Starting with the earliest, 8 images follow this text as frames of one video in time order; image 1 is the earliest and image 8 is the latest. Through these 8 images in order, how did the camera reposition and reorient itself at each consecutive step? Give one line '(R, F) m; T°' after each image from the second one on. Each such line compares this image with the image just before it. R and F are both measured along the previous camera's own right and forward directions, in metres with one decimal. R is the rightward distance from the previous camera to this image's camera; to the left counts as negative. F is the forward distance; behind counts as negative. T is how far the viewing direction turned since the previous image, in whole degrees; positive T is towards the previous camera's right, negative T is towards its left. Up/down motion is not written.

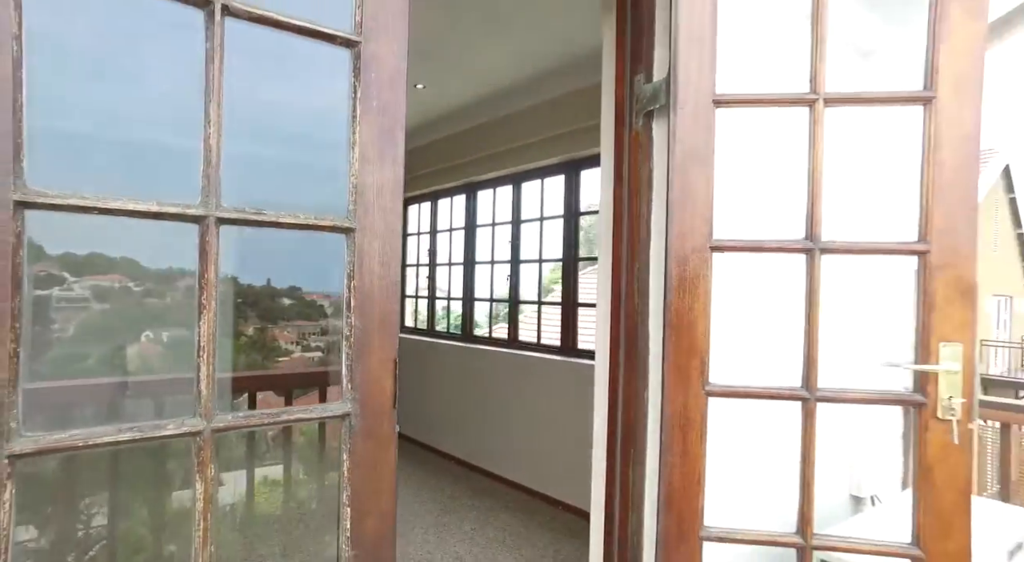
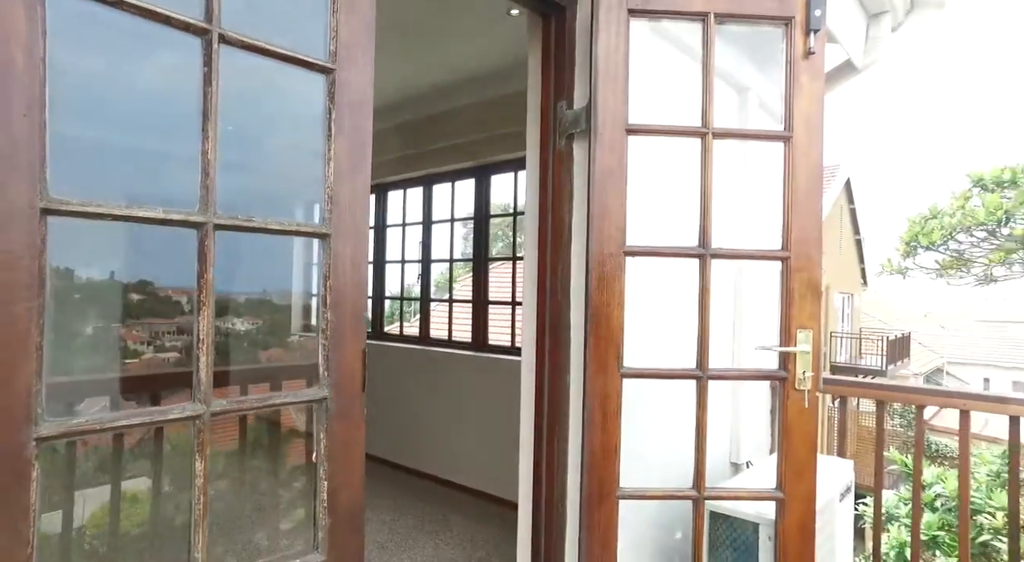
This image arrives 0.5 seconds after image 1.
(-0.1, -0.2) m; +10°
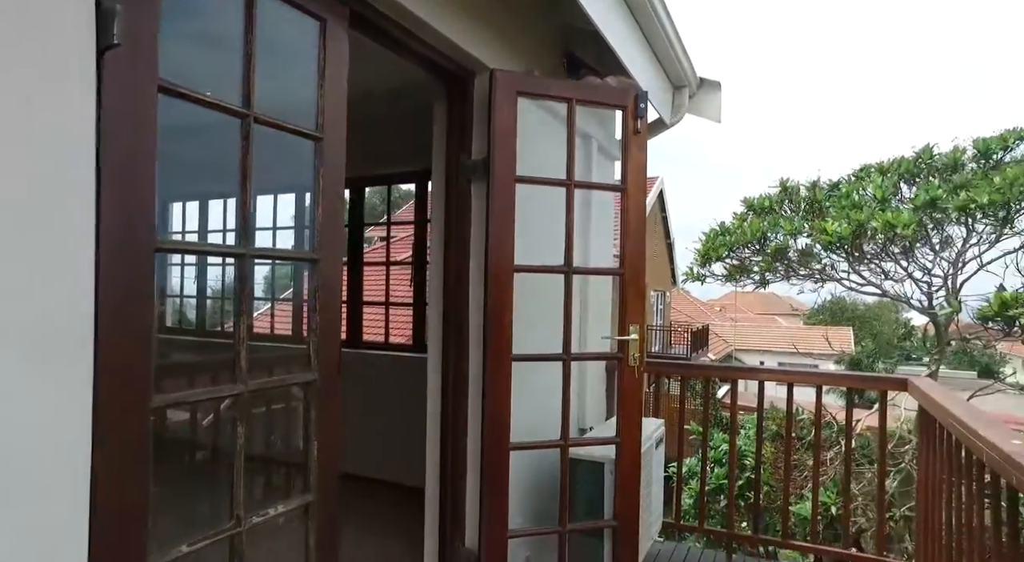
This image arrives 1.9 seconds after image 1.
(-0.3, -0.5) m; +15°
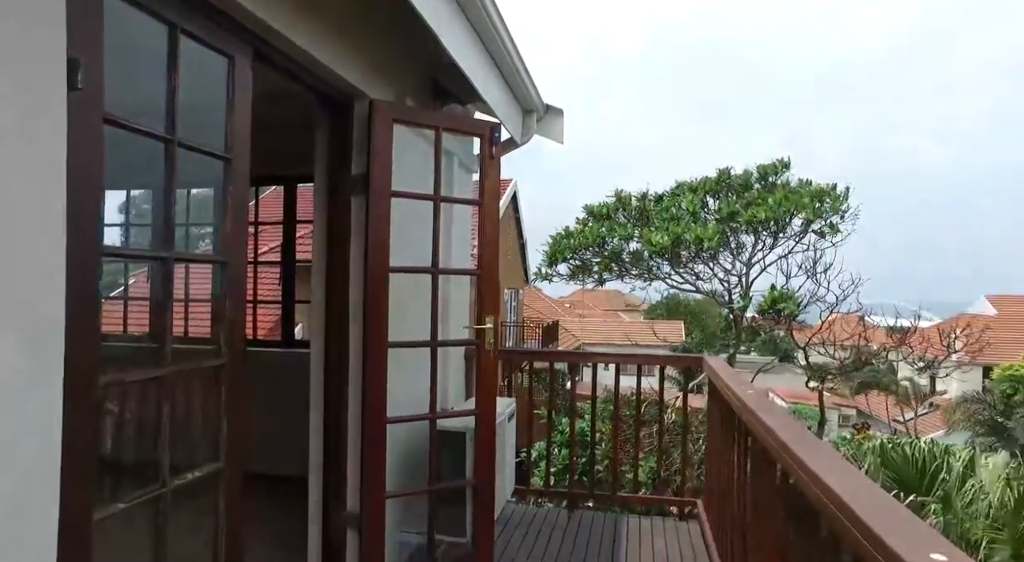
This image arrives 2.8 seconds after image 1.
(-0.1, -0.4) m; +13°
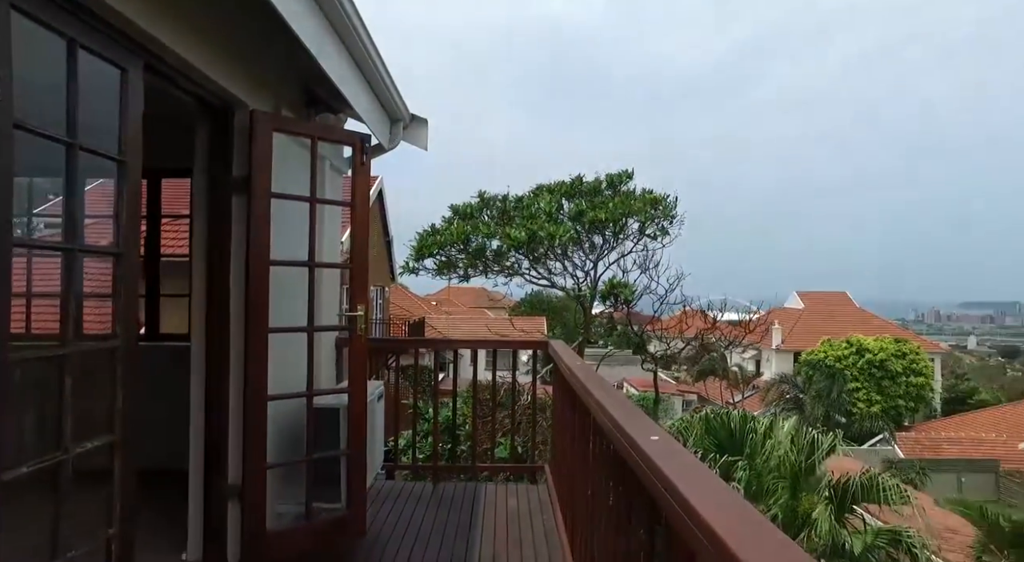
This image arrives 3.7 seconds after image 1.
(0.0, -0.4) m; +12°
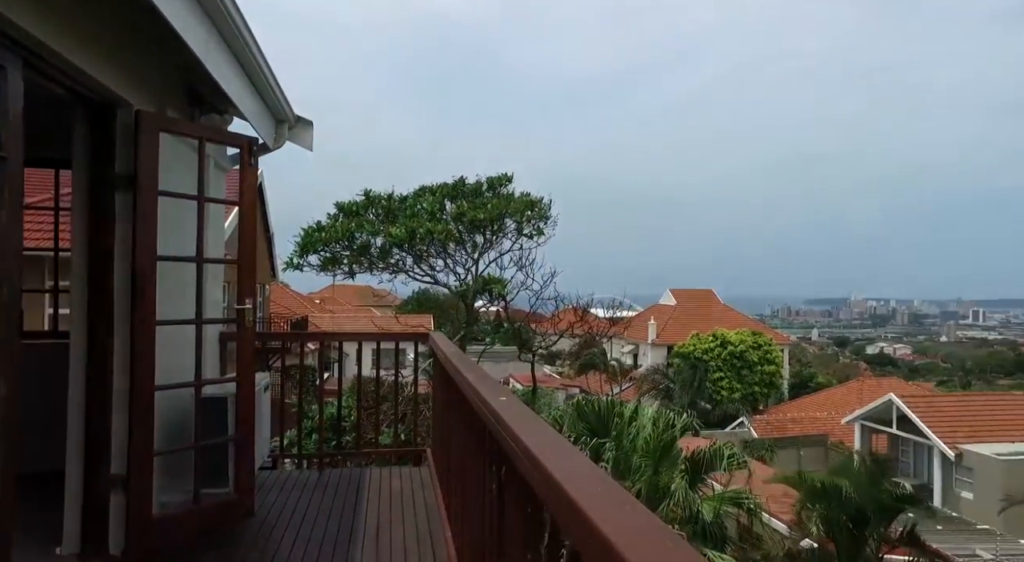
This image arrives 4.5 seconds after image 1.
(0.0, -0.3) m; +10°
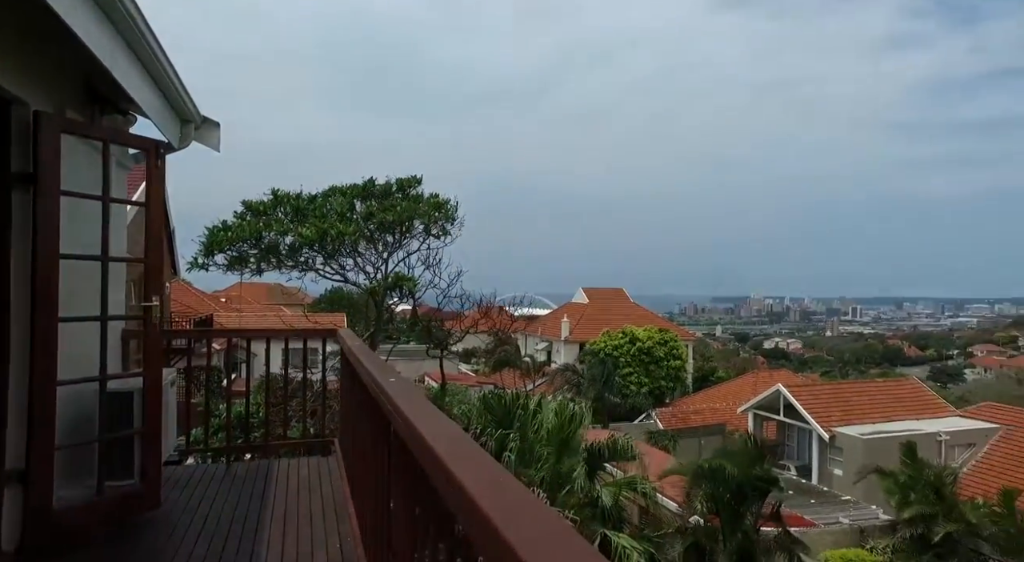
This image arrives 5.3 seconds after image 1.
(+0.1, -0.3) m; +7°
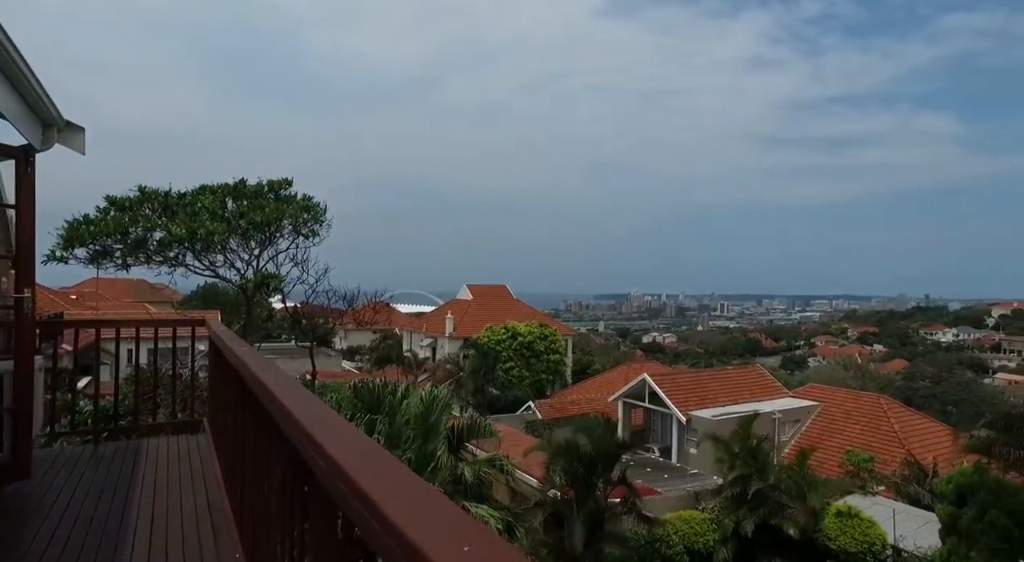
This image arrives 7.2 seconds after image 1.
(+0.2, -0.7) m; +10°
